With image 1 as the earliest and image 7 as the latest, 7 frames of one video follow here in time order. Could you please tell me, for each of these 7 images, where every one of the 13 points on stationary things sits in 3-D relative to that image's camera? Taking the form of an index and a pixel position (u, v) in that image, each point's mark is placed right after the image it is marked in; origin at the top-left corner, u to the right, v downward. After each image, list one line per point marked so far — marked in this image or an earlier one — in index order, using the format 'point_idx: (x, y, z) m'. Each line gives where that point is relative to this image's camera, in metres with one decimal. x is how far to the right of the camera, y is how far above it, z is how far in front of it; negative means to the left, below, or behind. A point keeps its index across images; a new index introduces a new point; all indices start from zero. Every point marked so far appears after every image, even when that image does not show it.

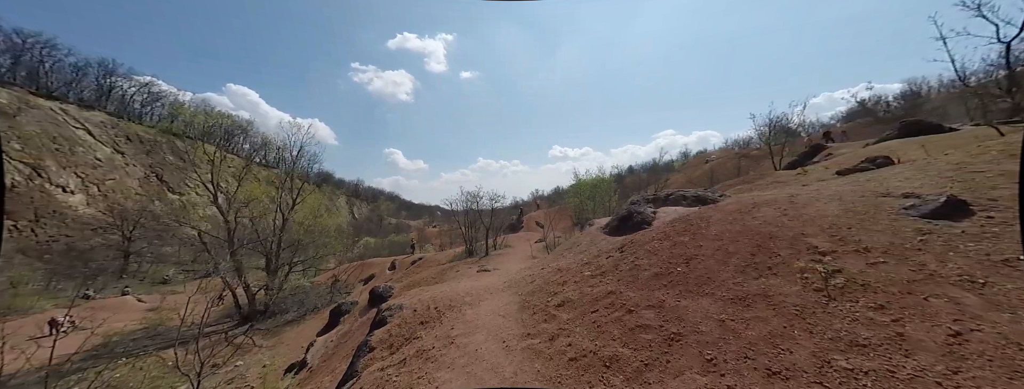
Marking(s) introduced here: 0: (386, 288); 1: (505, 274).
0: (-5.2, -3.9, +12.5) m
1: (-0.1, -2.8, +10.3) m
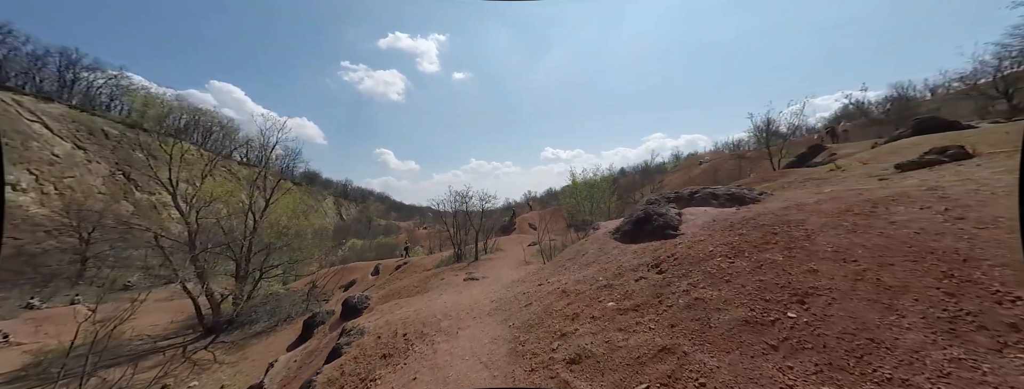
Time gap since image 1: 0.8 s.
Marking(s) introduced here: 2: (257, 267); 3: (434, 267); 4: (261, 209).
0: (-5.6, -3.8, +11.2) m
1: (-0.5, -2.8, +9.1) m
2: (-15.4, -4.4, +18.4) m
3: (-4.2, -3.9, +16.2) m
4: (-16.3, -0.9, +19.8) m
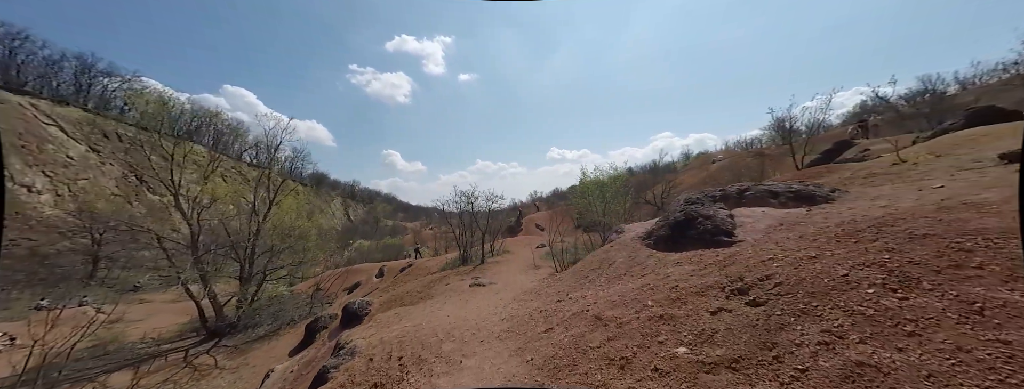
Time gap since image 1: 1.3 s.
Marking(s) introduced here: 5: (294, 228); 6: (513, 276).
0: (-5.2, -3.8, +10.6) m
1: (-0.2, -2.7, +8.4) m
2: (-14.8, -4.4, +18.0) m
3: (-3.8, -3.9, +15.6) m
4: (-15.7, -0.9, +19.5) m
5: (-13.6, -2.1, +18.9) m
6: (0.0, -2.9, +10.9) m
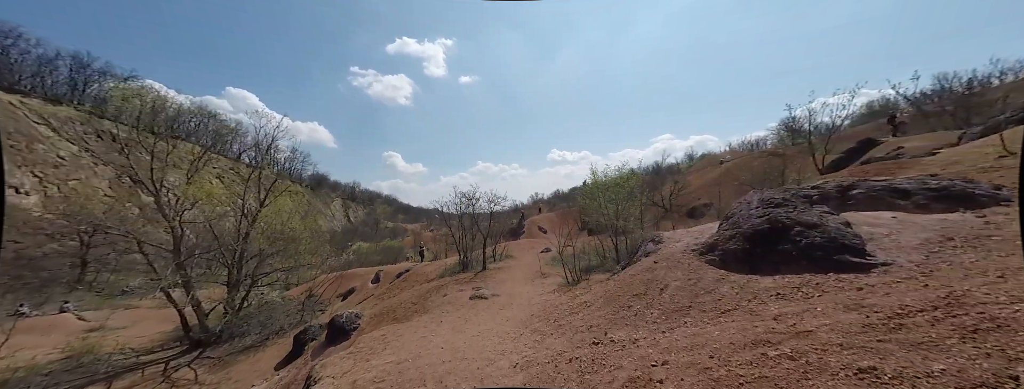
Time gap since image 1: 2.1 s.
0: (-5.1, -3.9, +9.5) m
1: (0.0, -2.7, +7.3) m
2: (-14.6, -4.5, +17.0) m
3: (-3.6, -4.0, +14.5) m
4: (-15.5, -1.0, +18.4) m
5: (-13.4, -2.1, +17.8) m
6: (+0.2, -3.0, +9.8) m
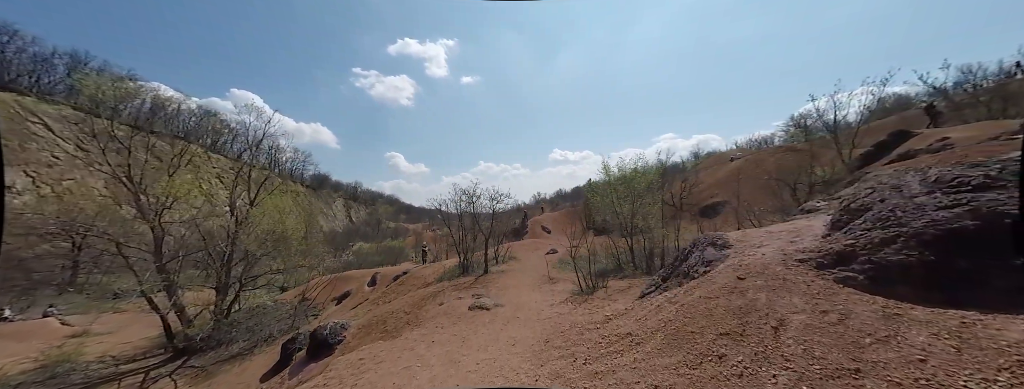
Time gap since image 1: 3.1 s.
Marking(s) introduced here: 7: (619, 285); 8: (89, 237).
0: (-4.9, -3.7, +8.4) m
1: (+0.1, -2.6, +6.2) m
2: (-14.4, -4.4, +16.0) m
3: (-3.3, -3.8, +13.4) m
4: (-15.2, -0.9, +17.5) m
5: (-13.2, -2.0, +16.9) m
6: (+0.3, -2.8, +8.7) m
7: (+2.6, -2.2, +7.5) m
8: (-16.5, -1.6, +11.6) m
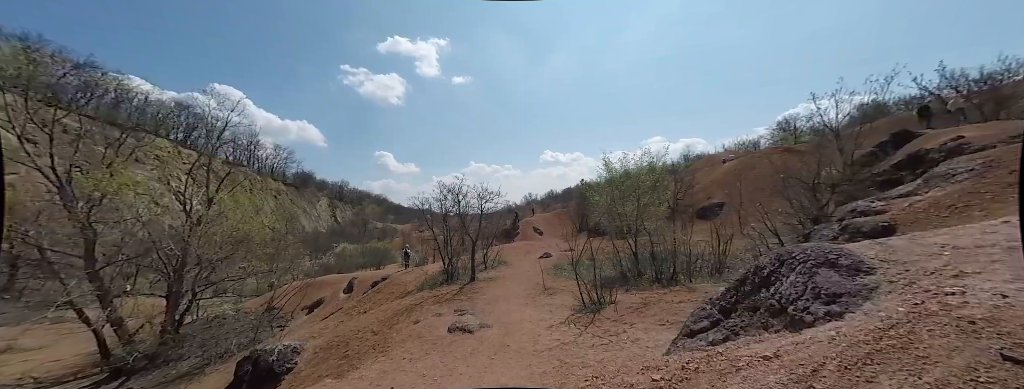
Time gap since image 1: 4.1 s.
0: (-5.1, -3.6, +6.9) m
1: (0.0, -2.5, +4.8) m
2: (-14.9, -4.2, +14.2) m
3: (-3.7, -3.7, +12.0) m
4: (-15.8, -0.7, +15.7) m
5: (-13.7, -1.8, +15.1) m
6: (+0.1, -2.8, +7.3) m
7: (+2.4, -2.2, +6.2) m
8: (-16.9, -1.4, +9.8) m
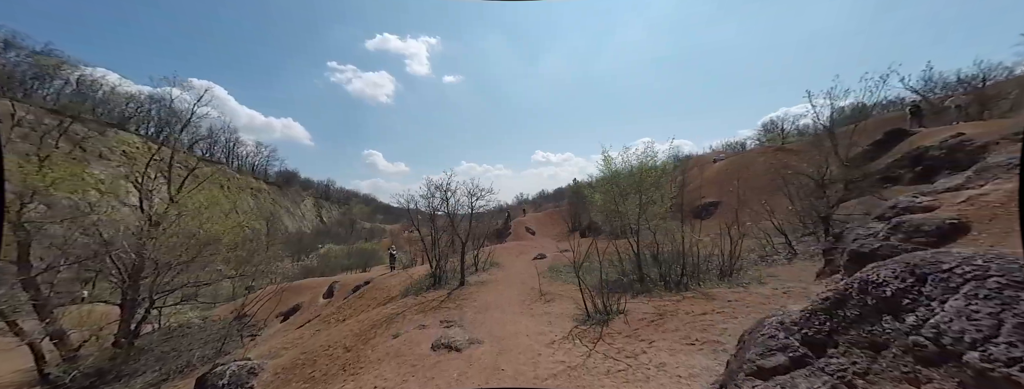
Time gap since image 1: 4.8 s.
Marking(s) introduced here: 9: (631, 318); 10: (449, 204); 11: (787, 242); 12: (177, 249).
0: (-5.3, -3.5, +5.9) m
1: (-0.1, -2.4, +4.0) m
2: (-15.2, -4.1, +12.9) m
3: (-4.0, -3.6, +11.0) m
4: (-16.1, -0.6, +14.3) m
5: (-14.0, -1.7, +13.8) m
6: (-0.1, -2.7, +6.5) m
7: (+2.3, -2.1, +5.4) m
8: (-17.1, -1.3, +8.4) m
9: (+2.1, -2.1, +5.4) m
10: (-2.8, -0.4, +13.7) m
11: (+9.9, -1.7, +10.9) m
12: (-14.4, -2.6, +12.7) m
